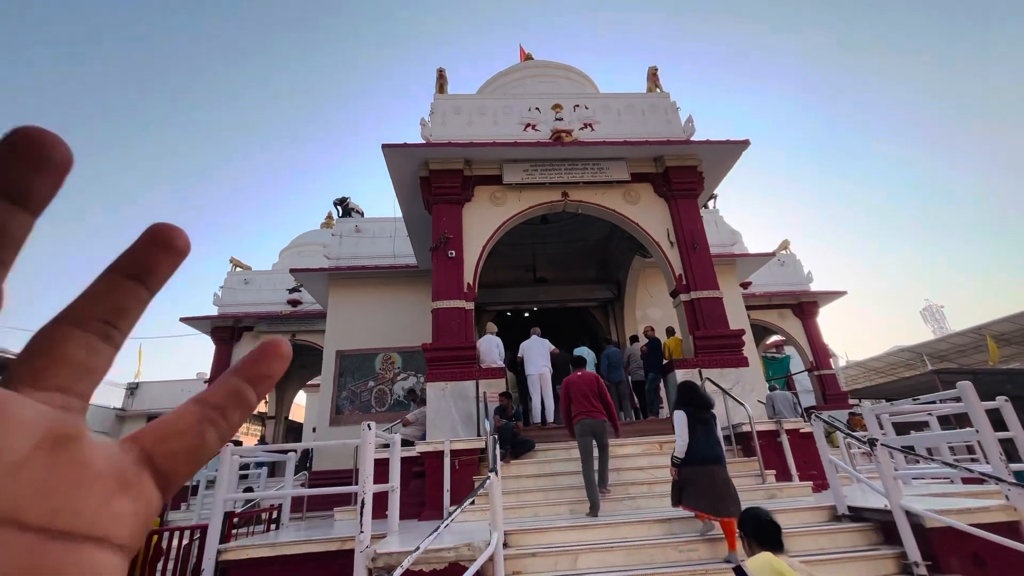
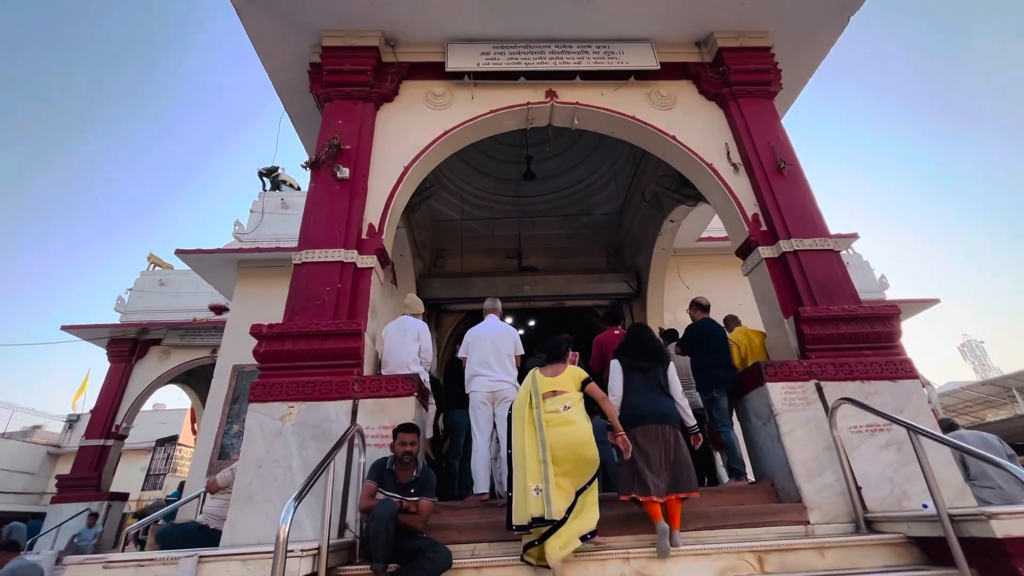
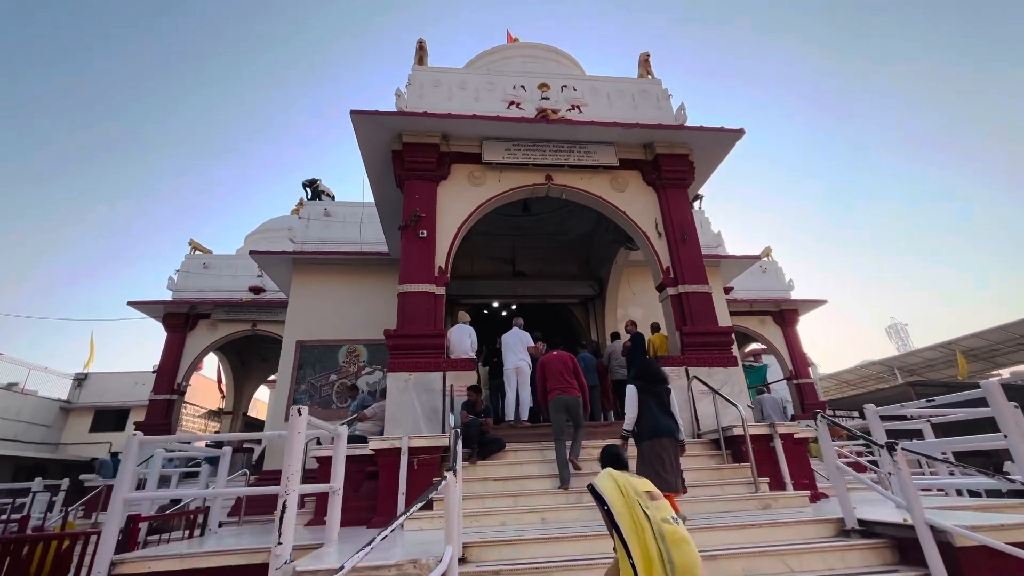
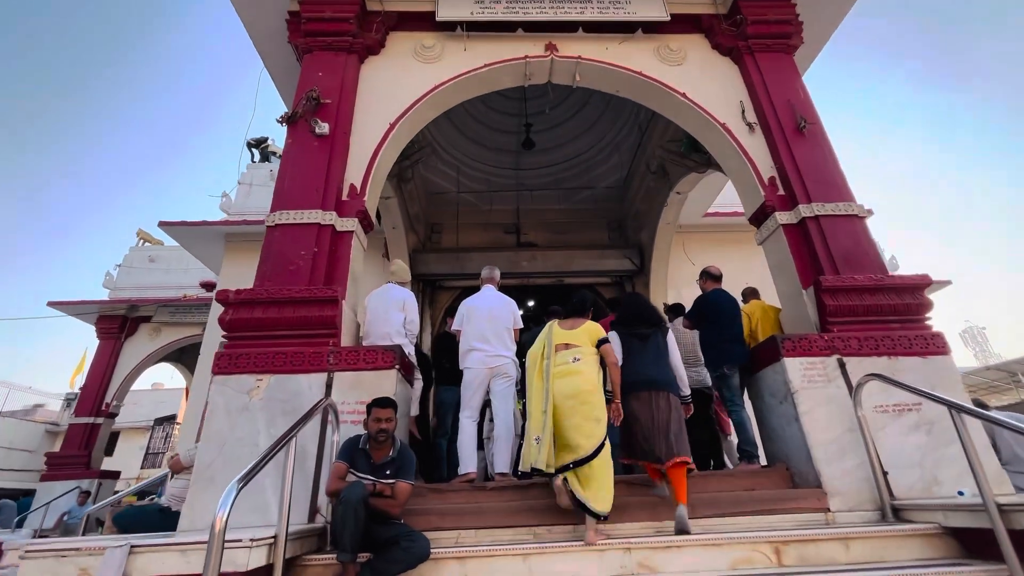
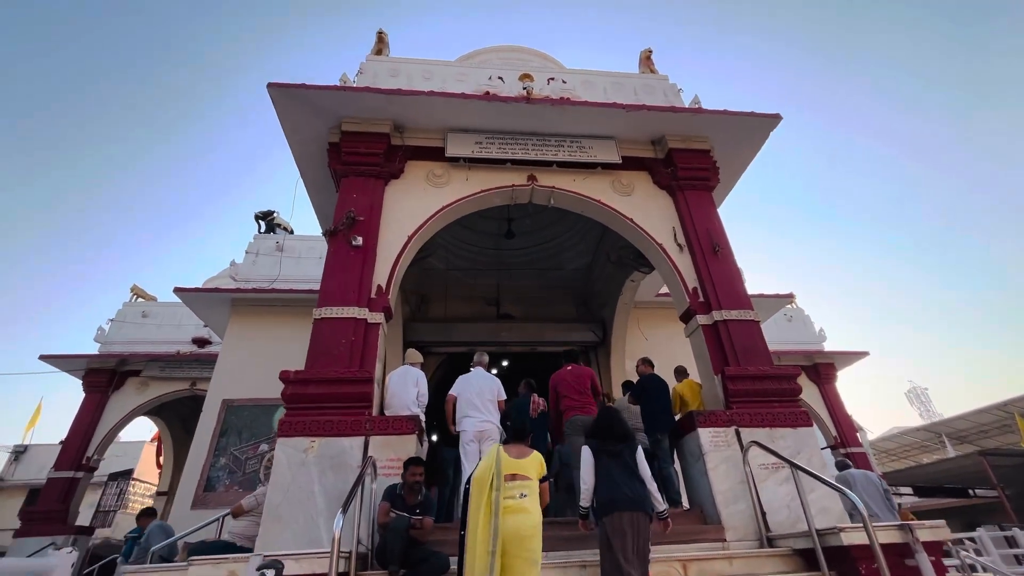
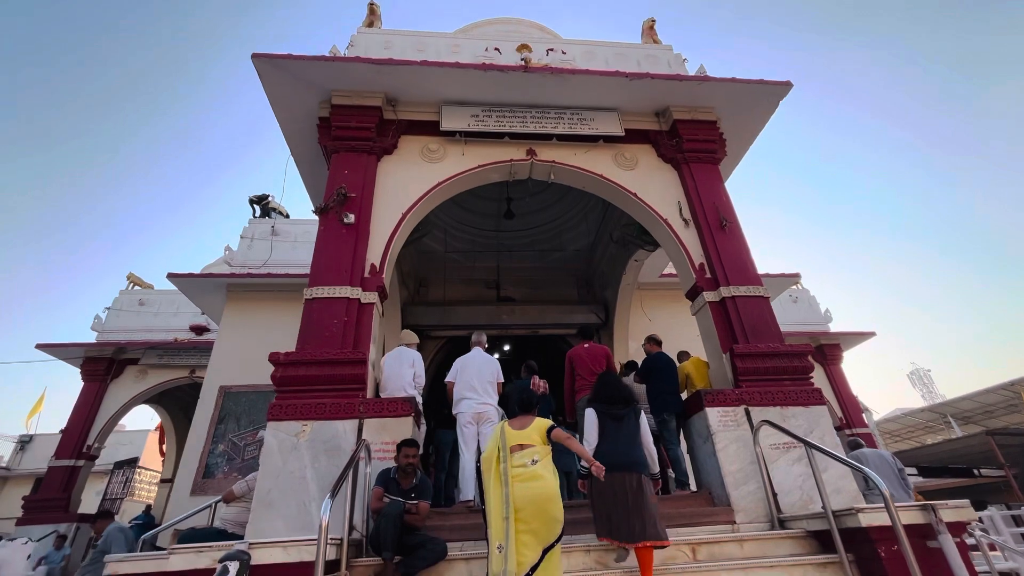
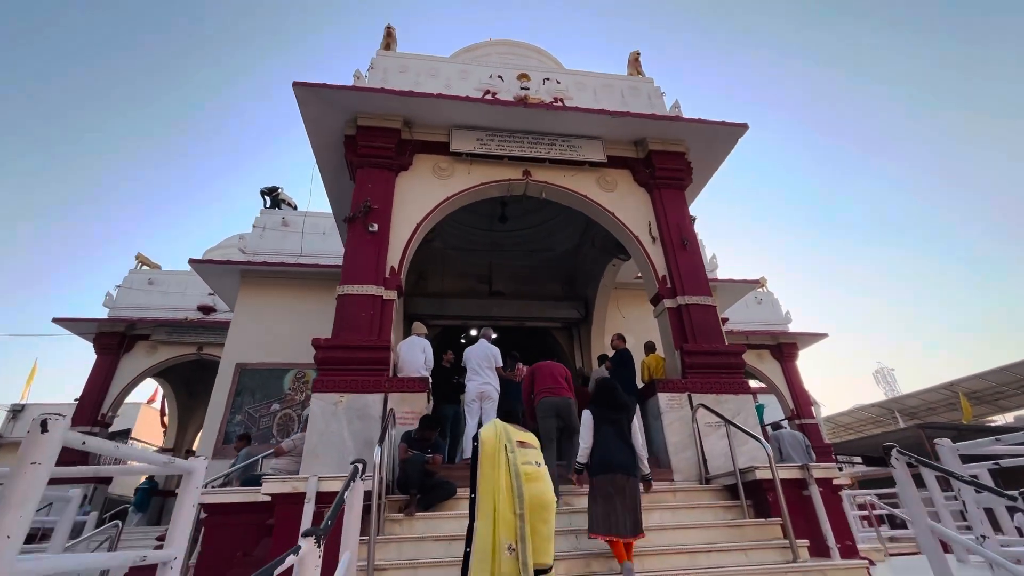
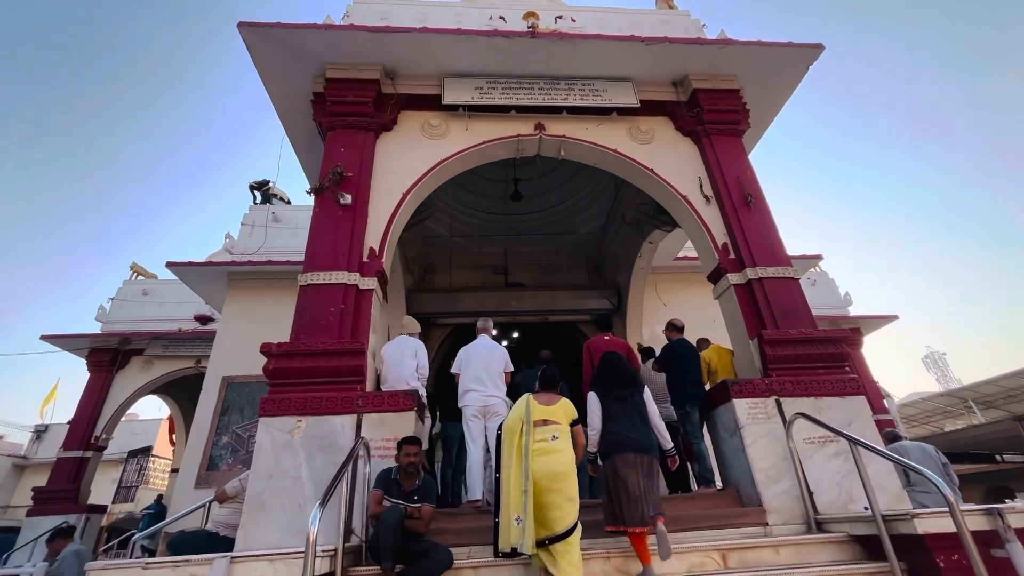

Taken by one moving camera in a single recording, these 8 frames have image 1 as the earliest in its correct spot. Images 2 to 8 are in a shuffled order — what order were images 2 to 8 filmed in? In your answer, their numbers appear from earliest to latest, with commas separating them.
3, 7, 5, 6, 8, 2, 4
